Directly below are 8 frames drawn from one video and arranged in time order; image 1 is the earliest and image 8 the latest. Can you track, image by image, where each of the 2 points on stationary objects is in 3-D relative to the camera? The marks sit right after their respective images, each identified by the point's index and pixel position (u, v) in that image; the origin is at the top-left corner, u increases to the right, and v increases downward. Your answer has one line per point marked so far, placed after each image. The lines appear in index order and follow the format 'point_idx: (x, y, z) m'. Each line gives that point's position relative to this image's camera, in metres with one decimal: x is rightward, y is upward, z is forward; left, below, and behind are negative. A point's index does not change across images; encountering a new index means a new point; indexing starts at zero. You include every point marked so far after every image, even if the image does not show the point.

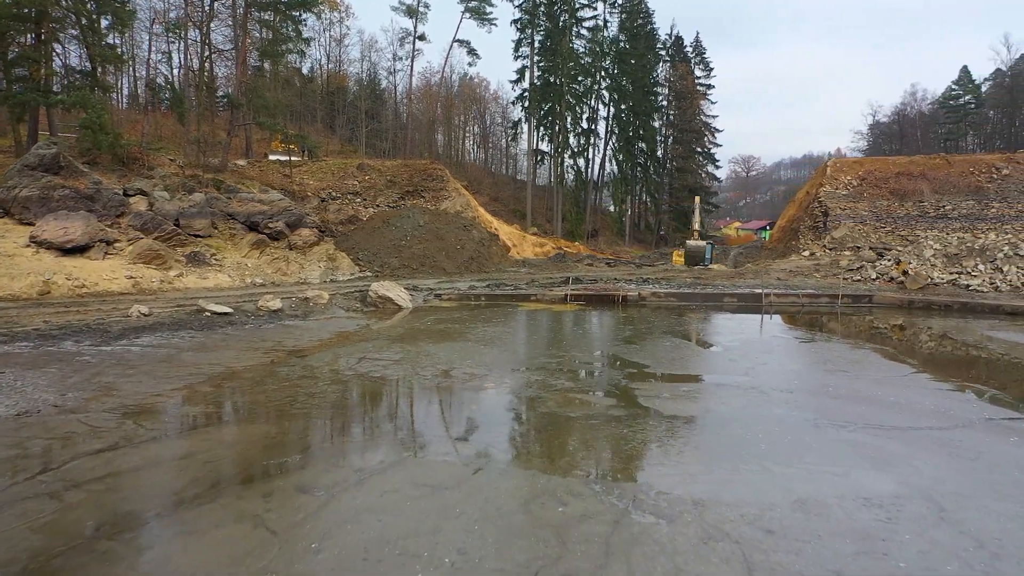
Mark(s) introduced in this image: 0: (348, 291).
0: (-3.0, -0.1, +15.6) m
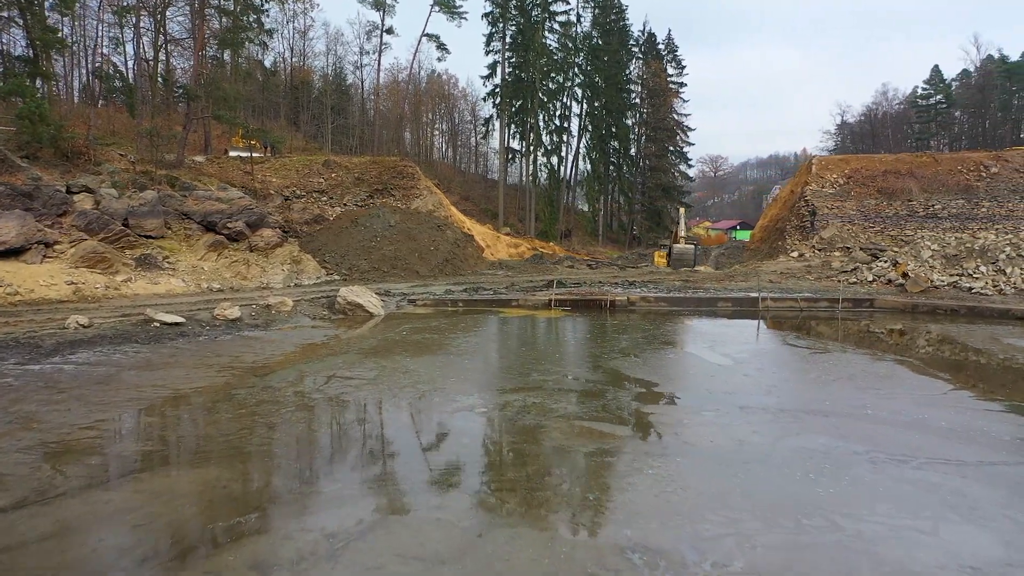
0: (-3.3, -0.2, +14.4) m
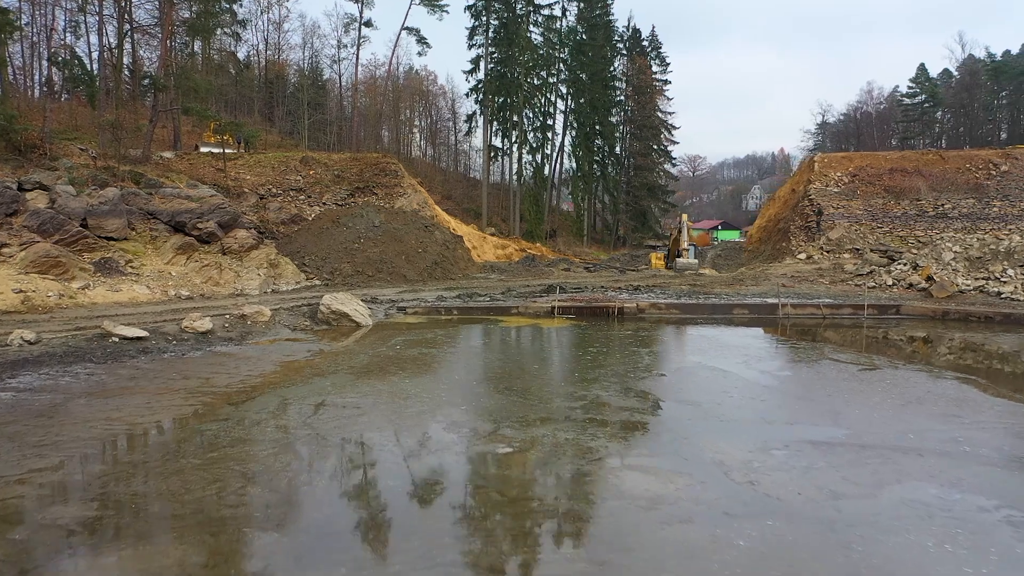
0: (-3.3, -0.3, +13.1) m
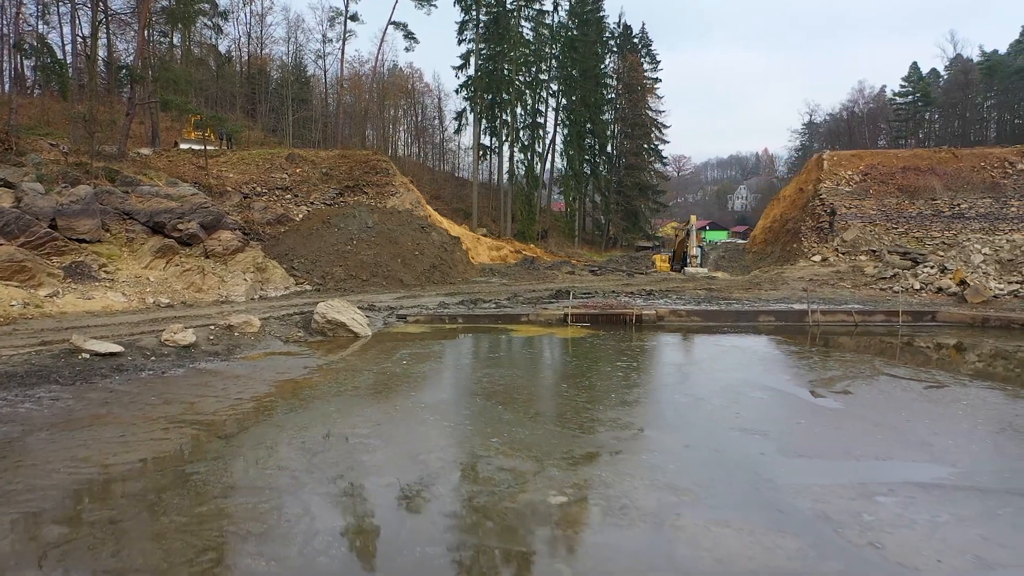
0: (-3.2, -0.4, +11.9) m
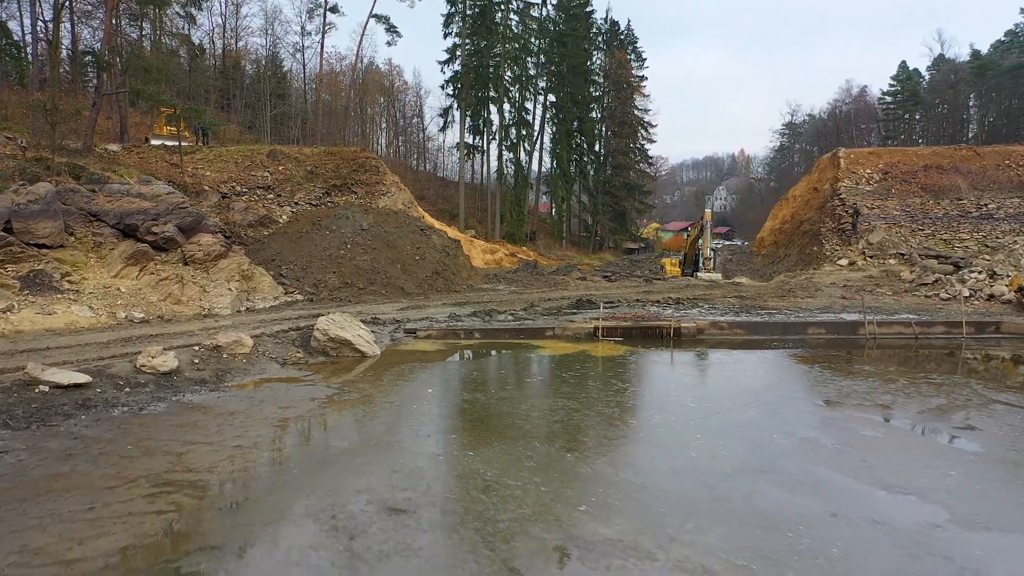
0: (-2.8, -0.5, +10.4) m
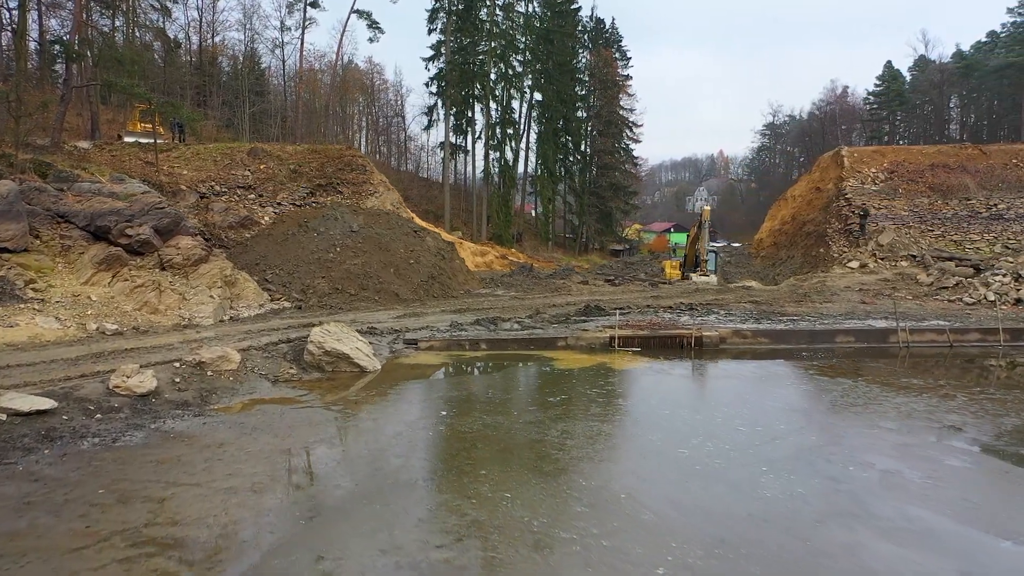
0: (-2.7, -0.6, +9.5) m
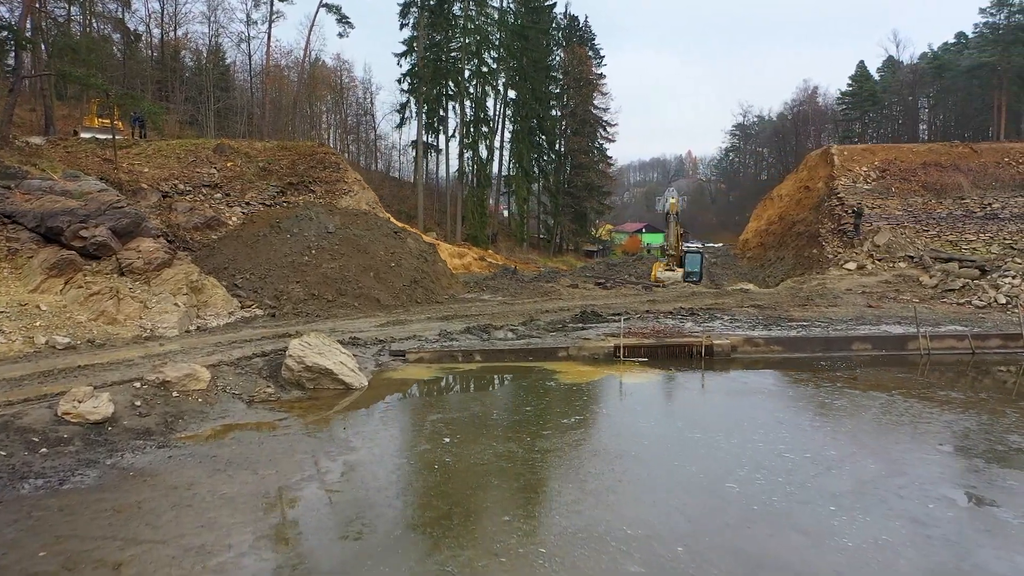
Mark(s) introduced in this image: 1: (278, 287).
0: (-2.7, -0.7, +8.5) m
1: (-3.3, 0.0, +12.1) m
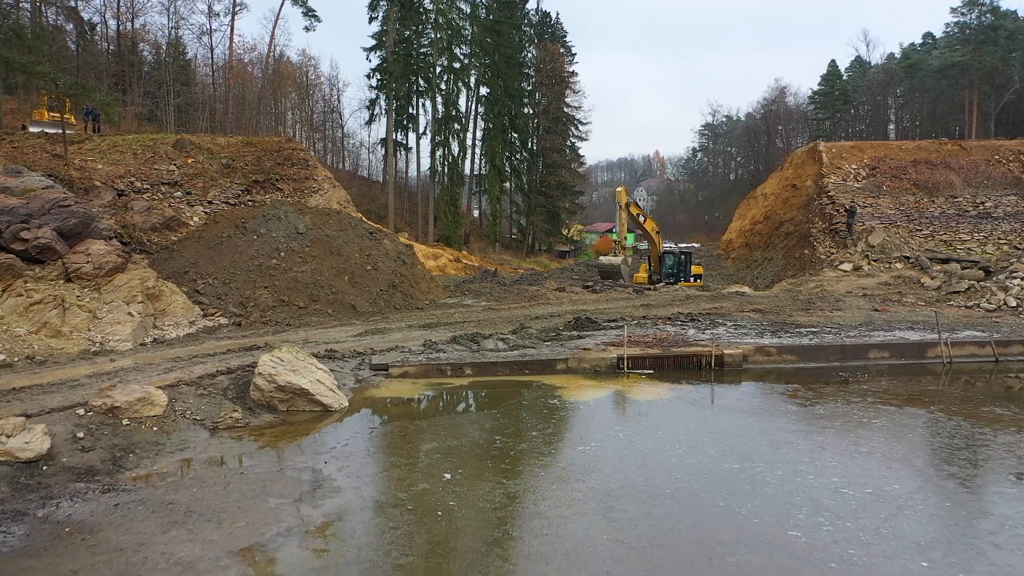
0: (-2.7, -0.7, +7.5) m
1: (-3.5, -0.1, +11.1) m
